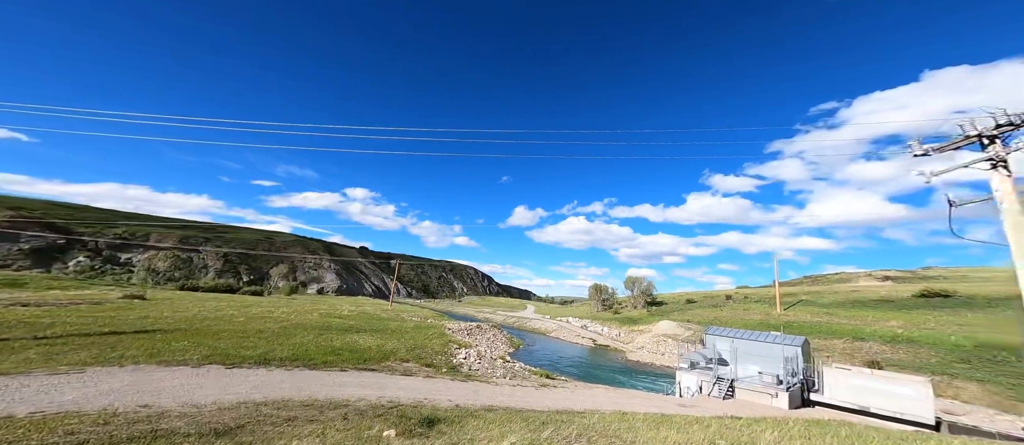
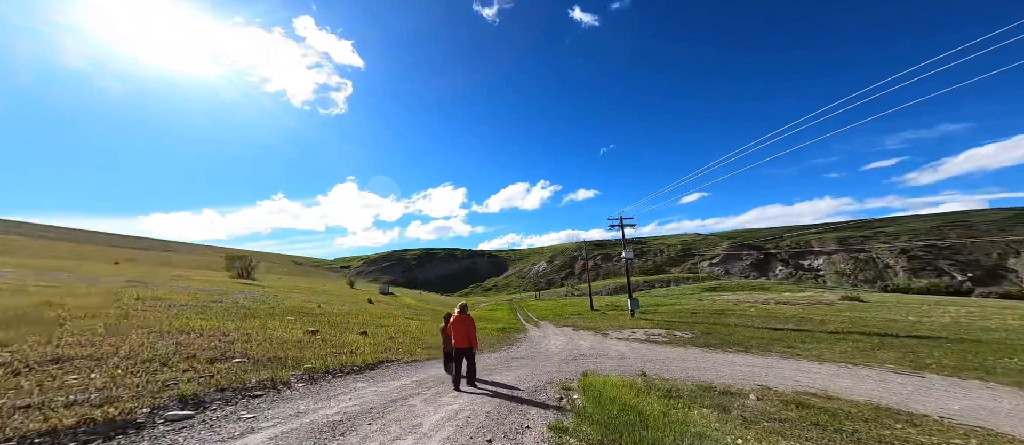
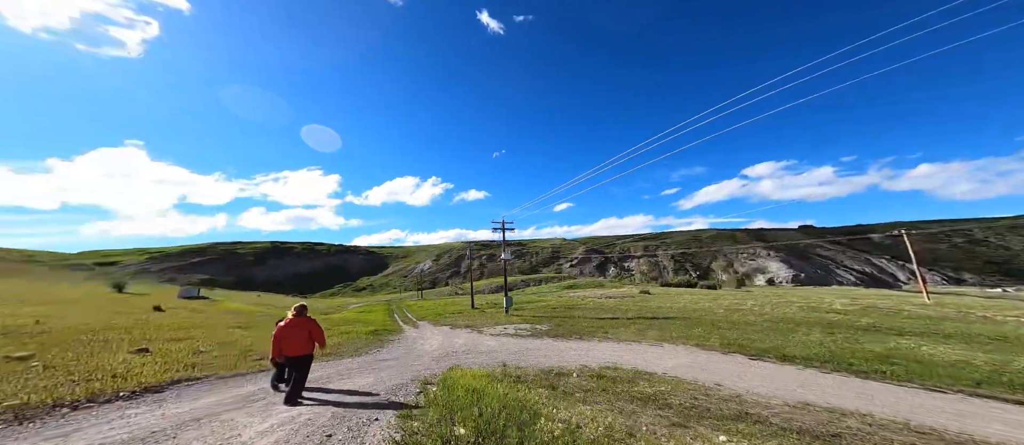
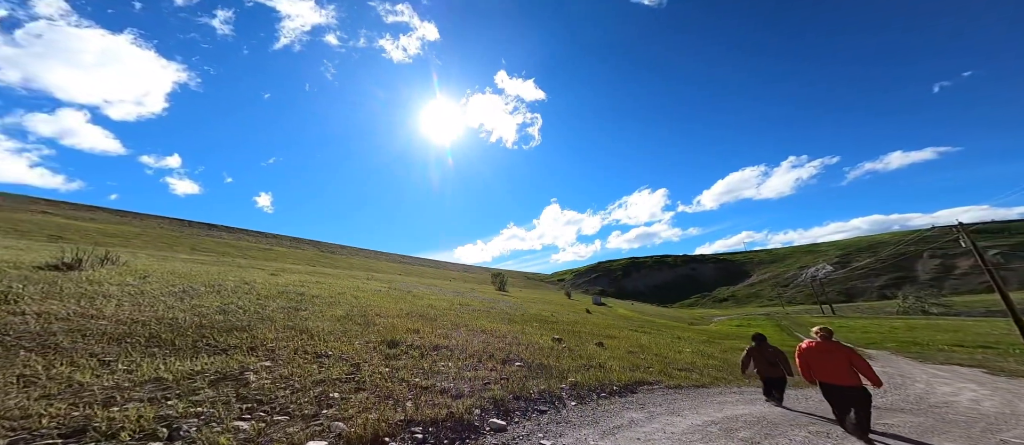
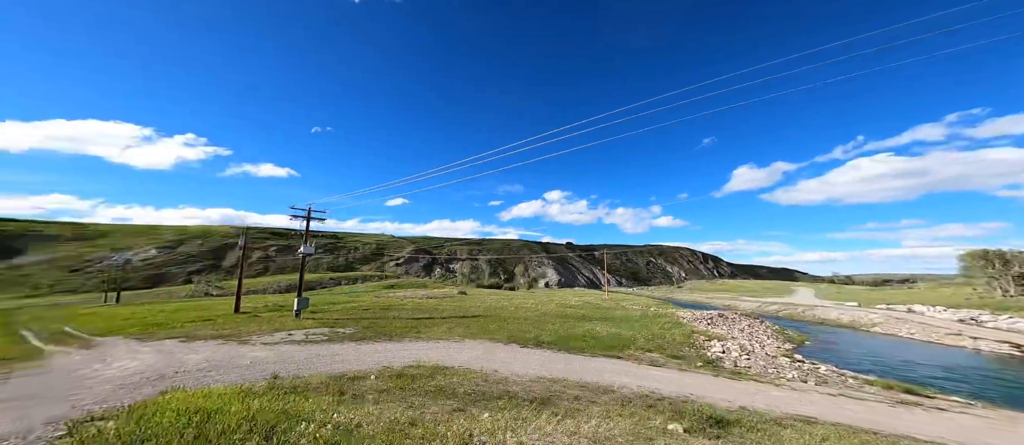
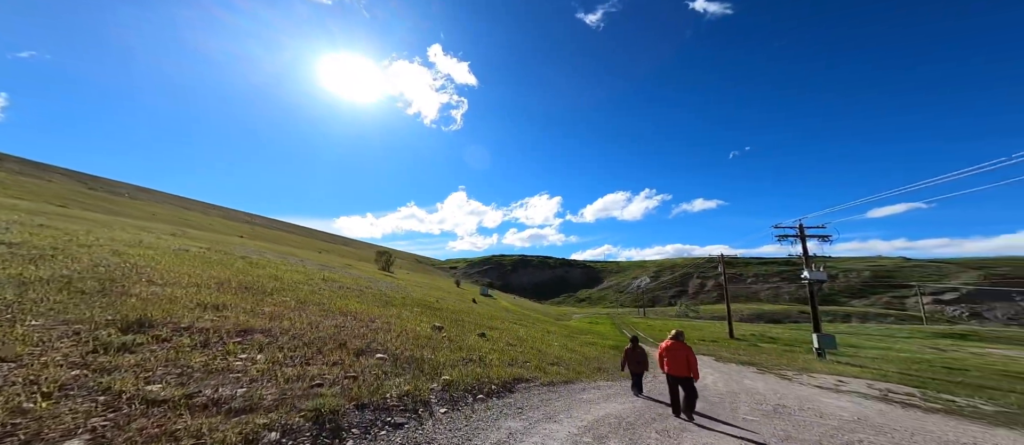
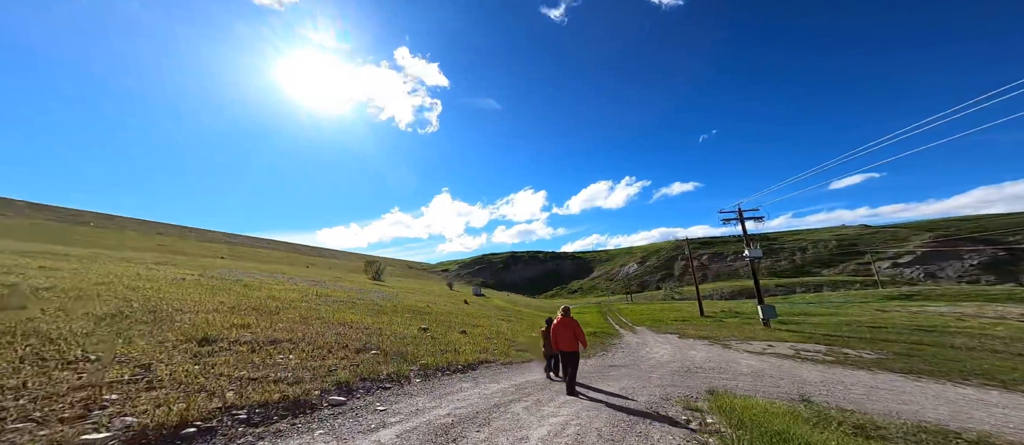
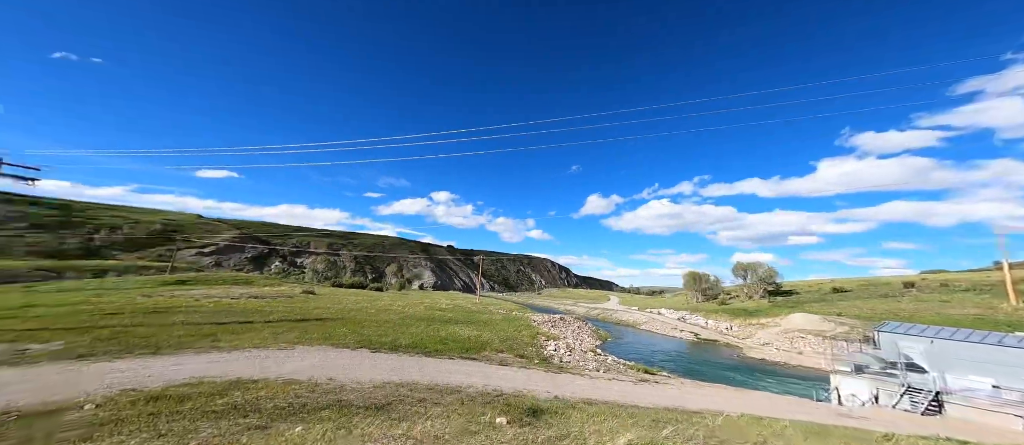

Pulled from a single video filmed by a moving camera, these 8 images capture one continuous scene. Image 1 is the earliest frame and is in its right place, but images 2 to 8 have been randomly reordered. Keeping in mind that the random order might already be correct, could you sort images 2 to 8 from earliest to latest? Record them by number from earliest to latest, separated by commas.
8, 5, 3, 2, 7, 4, 6
